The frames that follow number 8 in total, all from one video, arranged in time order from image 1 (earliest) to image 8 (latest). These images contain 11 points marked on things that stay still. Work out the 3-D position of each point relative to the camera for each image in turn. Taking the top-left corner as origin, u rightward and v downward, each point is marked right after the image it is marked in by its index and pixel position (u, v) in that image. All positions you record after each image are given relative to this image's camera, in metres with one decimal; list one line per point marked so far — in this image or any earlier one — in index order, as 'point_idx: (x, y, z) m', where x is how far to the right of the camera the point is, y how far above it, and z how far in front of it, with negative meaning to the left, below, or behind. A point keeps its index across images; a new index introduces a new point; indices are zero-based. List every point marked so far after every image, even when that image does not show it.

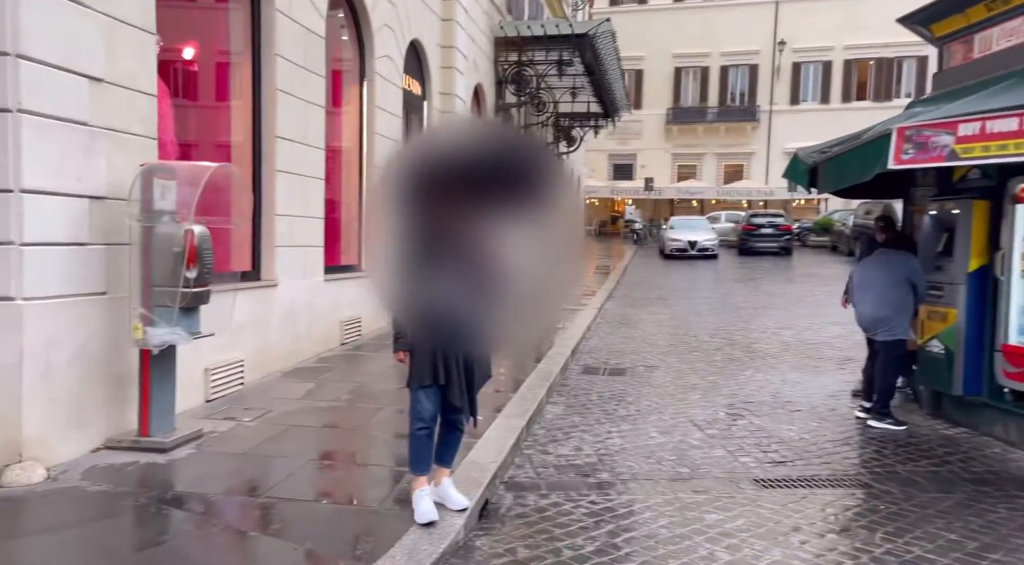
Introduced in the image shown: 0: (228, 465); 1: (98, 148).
0: (-1.7, -1.1, +5.5) m
1: (-2.7, +0.9, +5.8) m
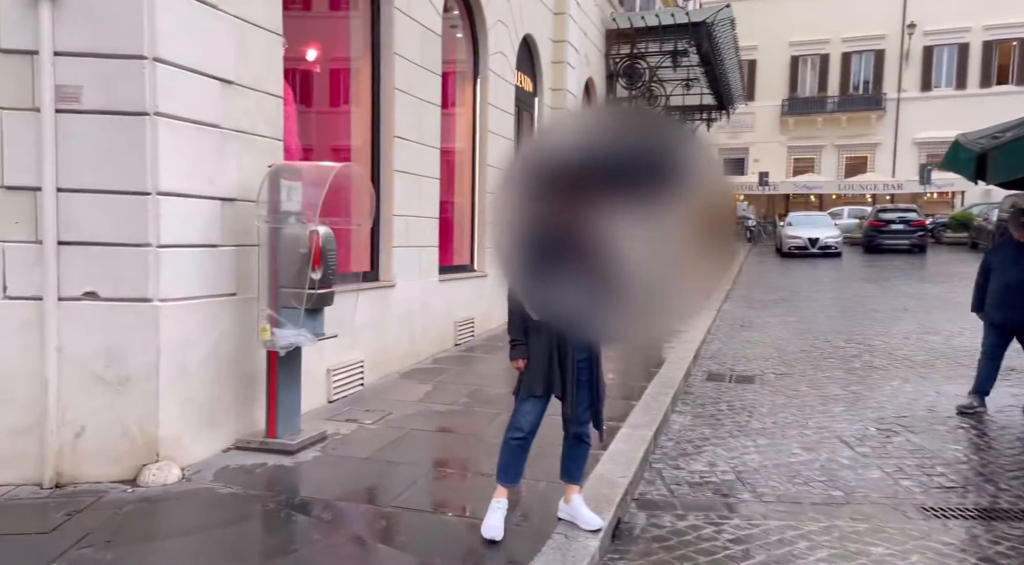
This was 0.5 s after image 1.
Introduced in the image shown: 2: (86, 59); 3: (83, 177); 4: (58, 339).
0: (-1.0, -1.1, +5.5) m
1: (-1.8, +0.9, +5.8) m
2: (-2.4, +1.3, +5.1) m
3: (-2.4, +0.6, +5.1) m
4: (-2.6, -0.3, +5.1) m
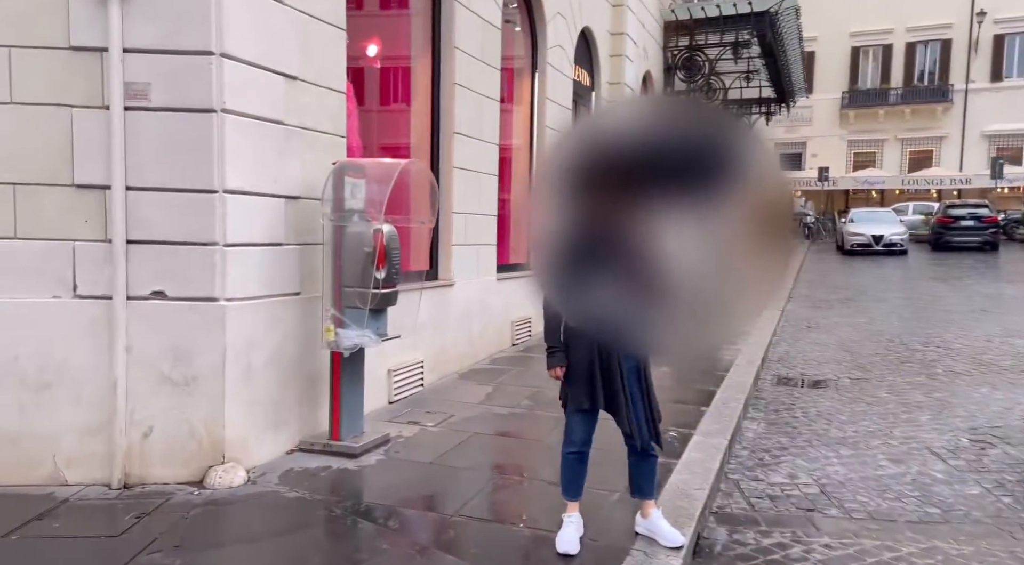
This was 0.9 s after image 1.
0: (-0.6, -1.1, +5.4) m
1: (-1.4, +0.9, +5.7) m
2: (-2.0, +1.3, +5.0) m
3: (-2.0, +0.6, +5.1) m
4: (-2.2, -0.3, +5.1) m
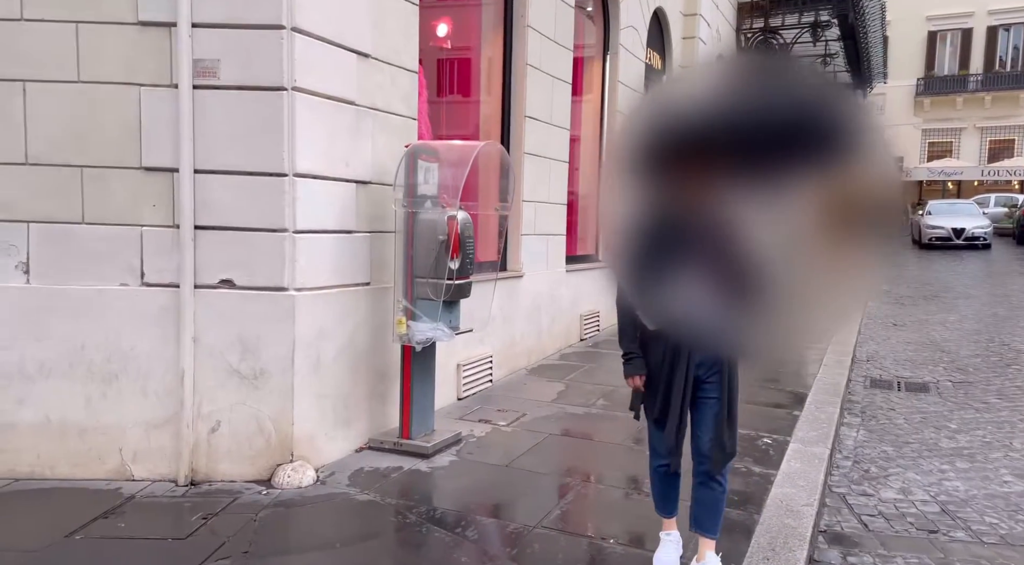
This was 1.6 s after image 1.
0: (-0.1, -1.1, +5.1) m
1: (-0.9, +0.9, +5.4) m
2: (-1.5, +1.3, +4.8) m
3: (-1.6, +0.7, +4.8) m
4: (-1.7, -0.2, +4.8) m
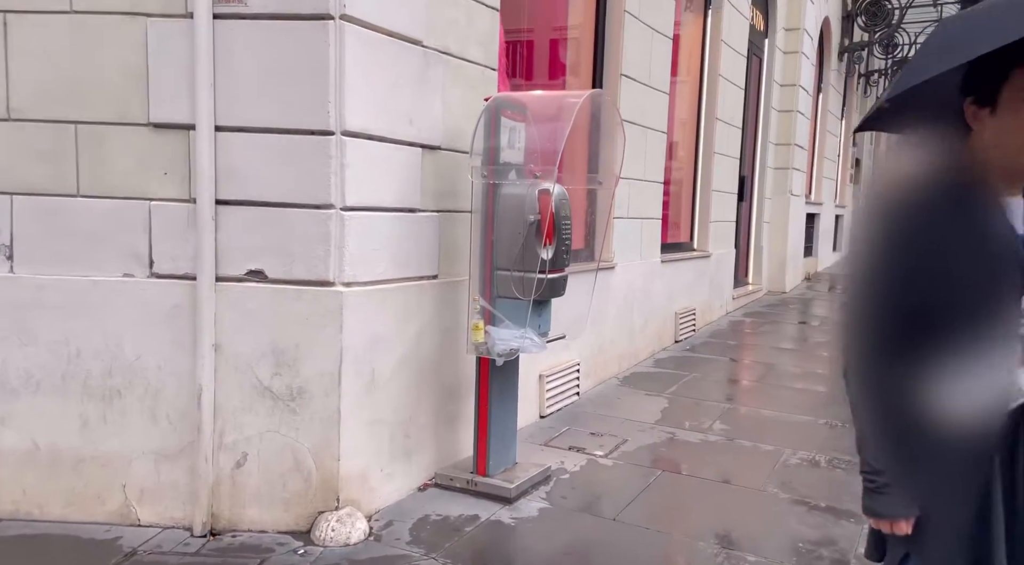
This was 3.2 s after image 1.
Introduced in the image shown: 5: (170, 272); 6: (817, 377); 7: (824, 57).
0: (+0.4, -1.1, +3.9) m
1: (-0.4, +1.0, +4.3) m
2: (-1.0, +1.4, +3.6) m
3: (-1.1, +0.7, +3.7) m
4: (-1.2, -0.2, +3.7) m
5: (-1.4, 0.0, +3.8) m
6: (+2.6, -0.8, +7.7) m
7: (+5.7, +4.1, +16.6) m
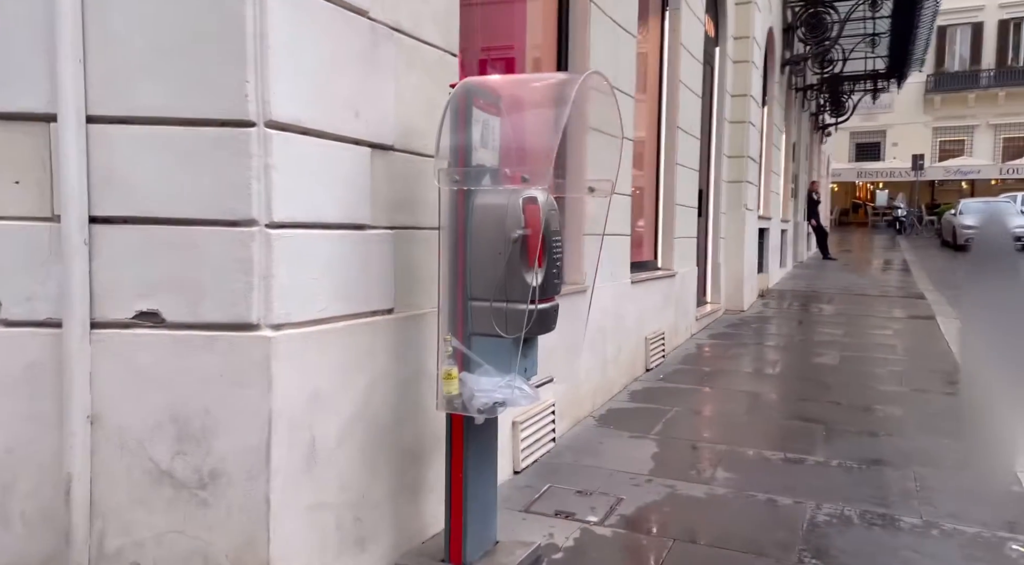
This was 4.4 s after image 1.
0: (+0.3, -1.2, +3.0) m
1: (-0.5, +0.8, +3.3) m
2: (-1.1, +1.2, +2.7) m
3: (-1.2, +0.6, +2.7) m
4: (-1.3, -0.4, +2.7) m
5: (-1.5, -0.1, +2.8) m
6: (+2.3, -1.0, +6.9) m
7: (+4.6, +3.8, +16.2) m
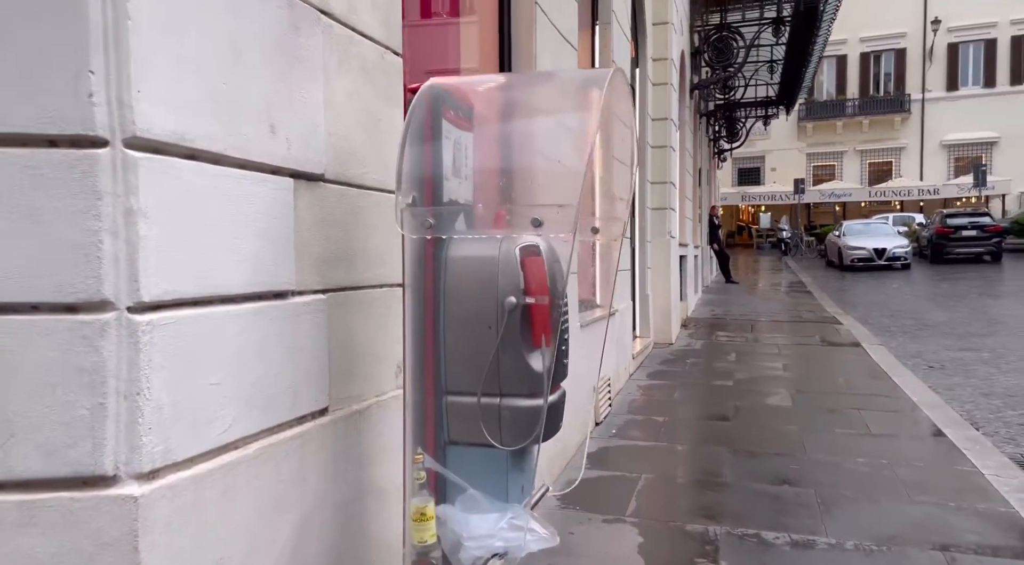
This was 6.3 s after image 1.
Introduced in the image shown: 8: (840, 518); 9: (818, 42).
0: (+0.4, -1.4, +2.0) m
1: (-0.5, +0.6, +2.3) m
2: (-1.1, +1.0, +1.6) m
3: (-1.1, +0.3, +1.6) m
4: (-1.2, -0.6, +1.6) m
5: (-1.4, -0.3, +1.6) m
6: (+1.8, -1.2, +6.1) m
7: (+3.0, +3.3, +15.7) m
8: (+1.8, -1.3, +4.9) m
9: (+6.7, +5.2, +19.7) m
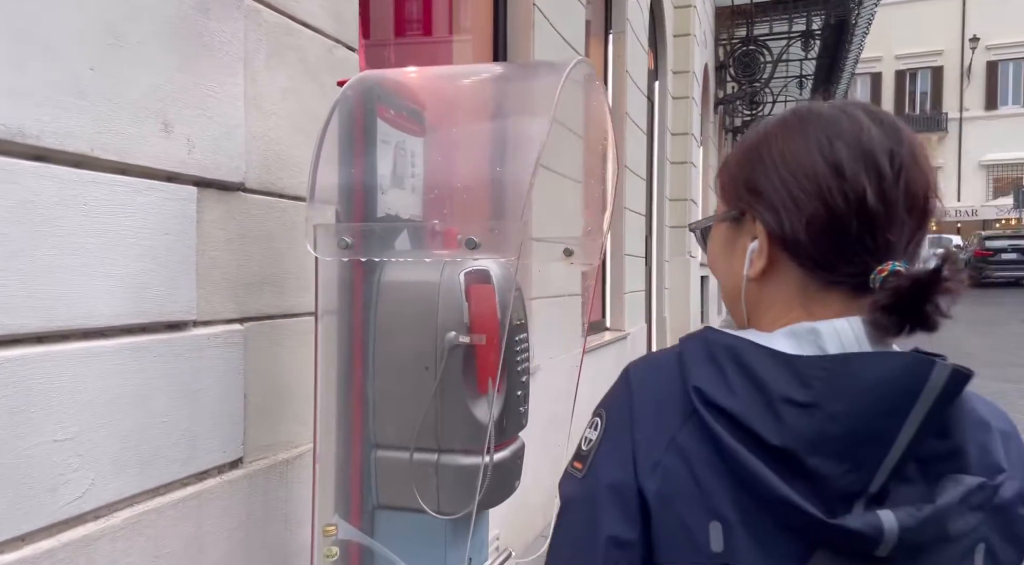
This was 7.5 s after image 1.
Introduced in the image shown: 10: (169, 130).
0: (+0.2, -1.5, +1.5) m
1: (-0.6, +0.5, +1.9) m
2: (-1.2, +1.0, +1.3) m
3: (-1.2, +0.3, +1.3) m
4: (-1.4, -0.6, +1.2) m
5: (-1.6, -0.4, +1.3) m
6: (+1.8, -1.4, +5.7) m
7: (+3.3, +3.0, +15.3) m
8: (+1.7, -1.4, +4.4) m
9: (+7.2, +4.8, +19.2) m
10: (-0.7, +0.3, +1.8) m
